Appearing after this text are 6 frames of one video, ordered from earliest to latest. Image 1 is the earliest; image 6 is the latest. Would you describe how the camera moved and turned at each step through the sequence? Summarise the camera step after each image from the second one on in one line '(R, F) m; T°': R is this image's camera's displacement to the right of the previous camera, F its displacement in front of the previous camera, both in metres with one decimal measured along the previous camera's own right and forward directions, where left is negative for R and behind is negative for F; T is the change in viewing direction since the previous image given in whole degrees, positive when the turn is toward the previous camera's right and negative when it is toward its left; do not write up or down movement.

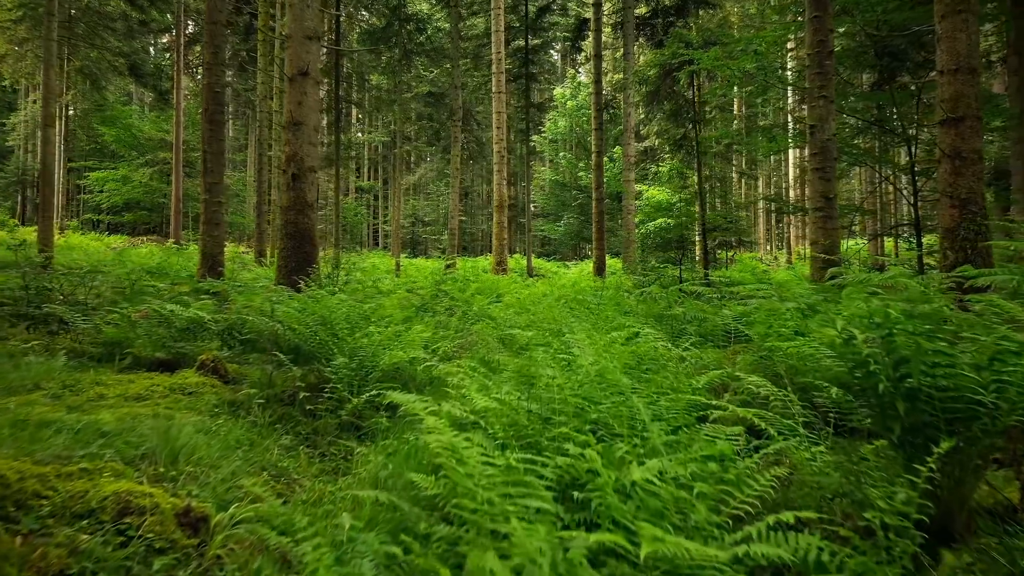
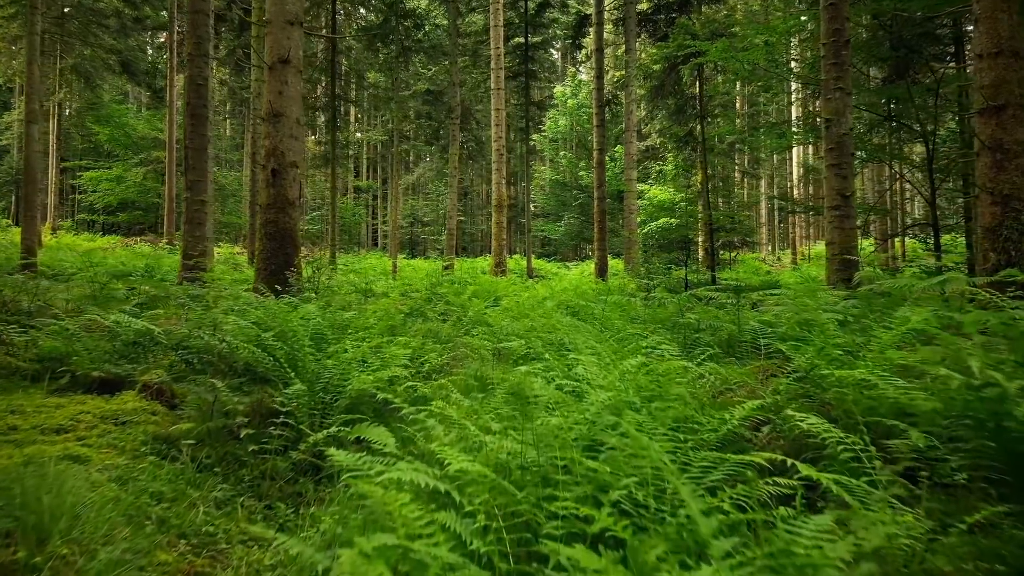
(0.0, +0.5) m; 0°
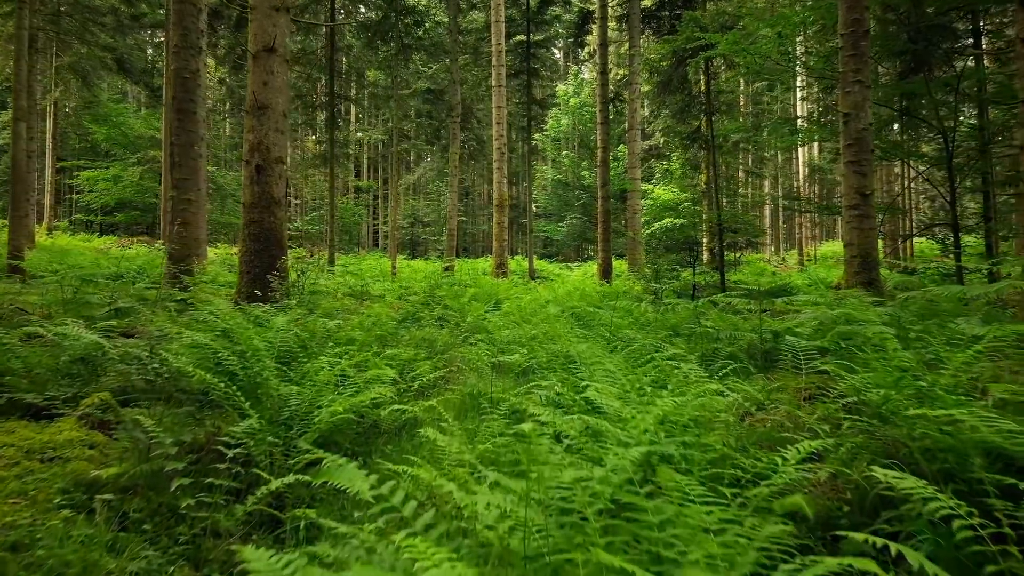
(0.0, +0.5) m; 0°
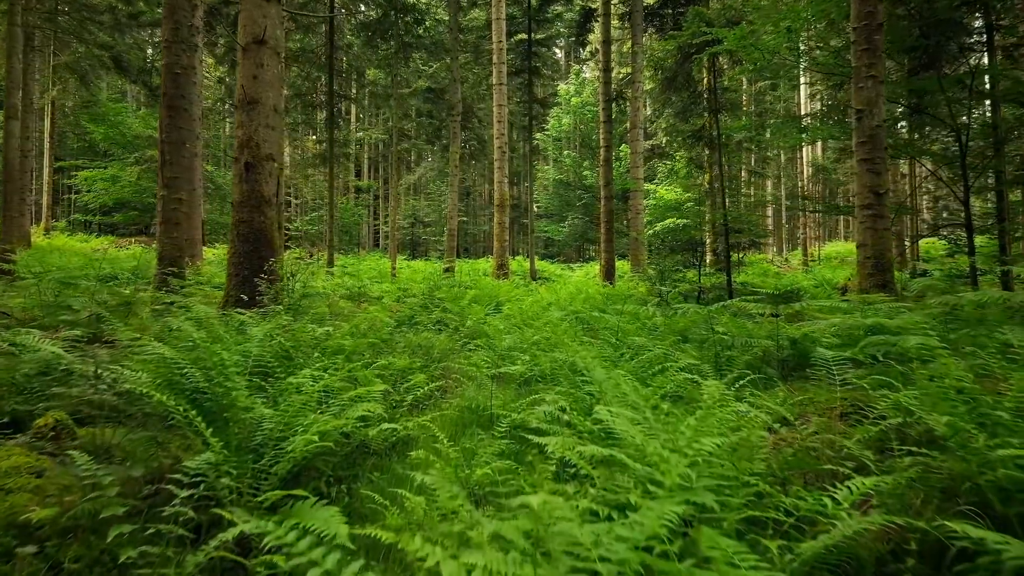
(0.0, +0.3) m; 0°
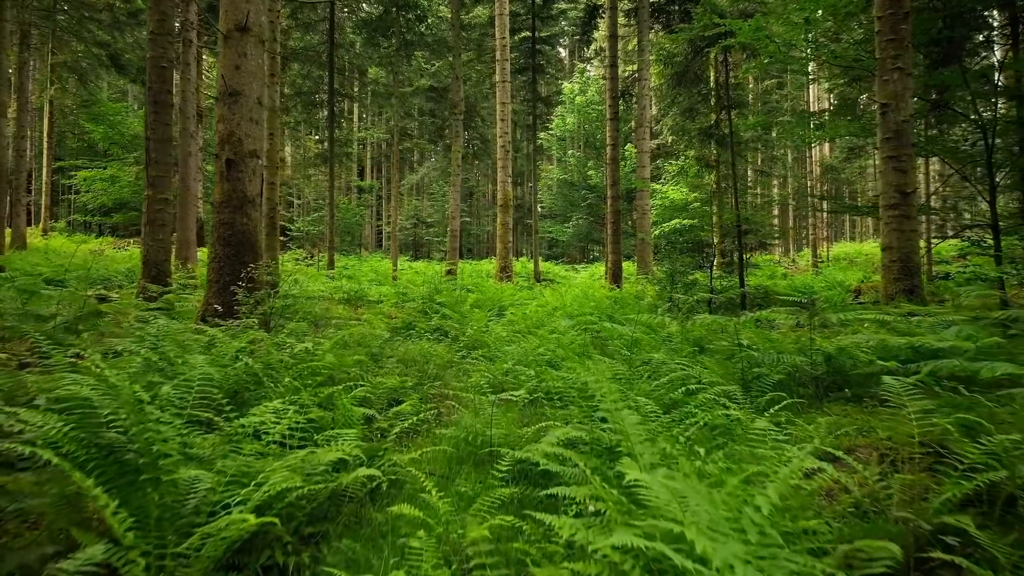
(0.0, +0.5) m; 0°
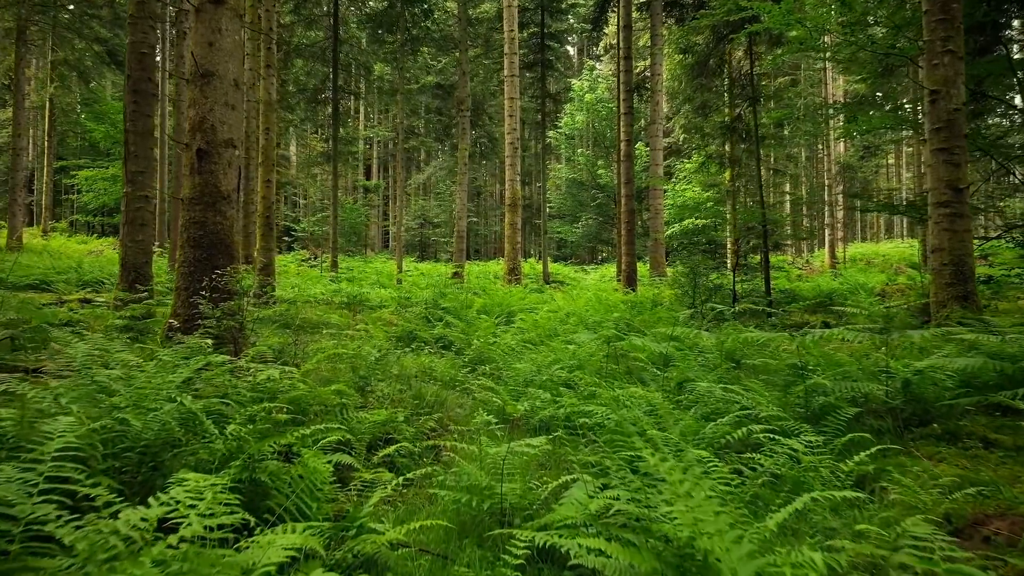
(0.0, +0.7) m; -1°
